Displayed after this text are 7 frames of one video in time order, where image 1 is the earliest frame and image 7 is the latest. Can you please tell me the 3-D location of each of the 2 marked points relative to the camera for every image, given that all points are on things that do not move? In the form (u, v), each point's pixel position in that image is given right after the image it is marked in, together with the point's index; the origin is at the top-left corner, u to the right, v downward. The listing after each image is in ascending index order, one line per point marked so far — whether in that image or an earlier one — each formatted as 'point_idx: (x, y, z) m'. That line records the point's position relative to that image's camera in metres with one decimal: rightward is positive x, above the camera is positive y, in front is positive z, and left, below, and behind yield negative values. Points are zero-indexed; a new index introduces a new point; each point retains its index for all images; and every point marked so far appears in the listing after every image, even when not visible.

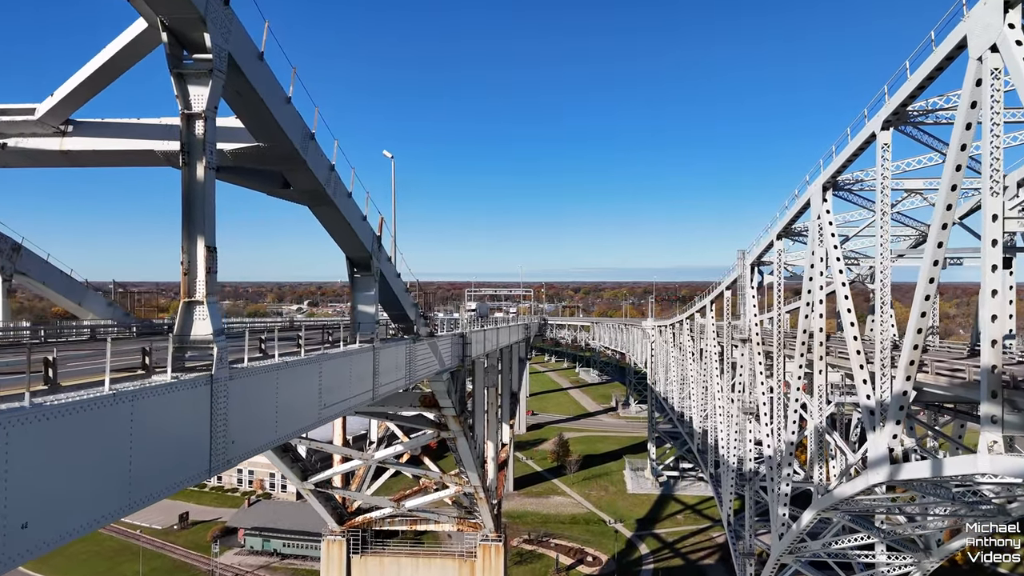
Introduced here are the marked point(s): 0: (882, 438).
0: (+7.6, -3.1, +11.4) m
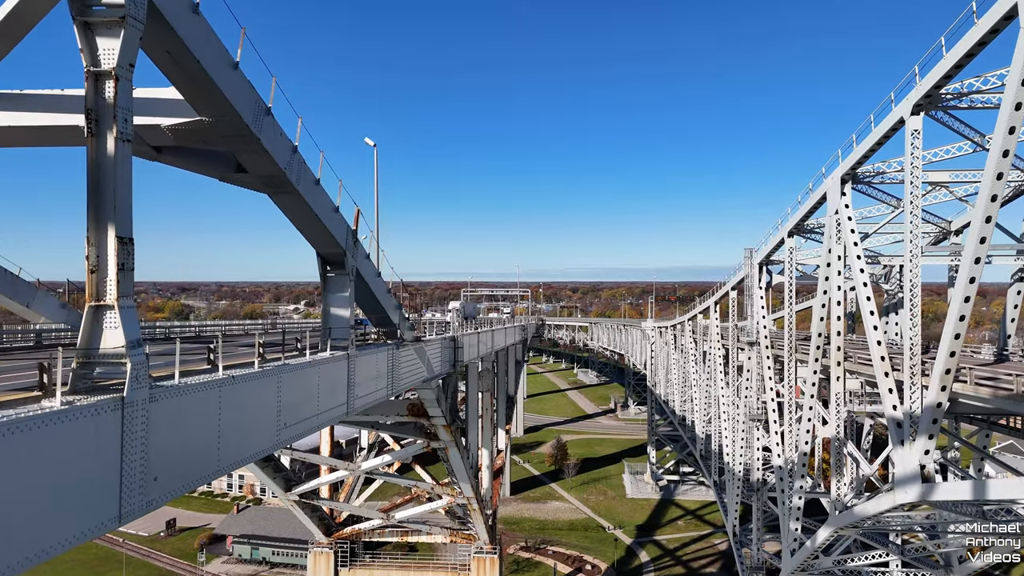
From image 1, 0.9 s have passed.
0: (+7.5, -3.1, +10.3) m
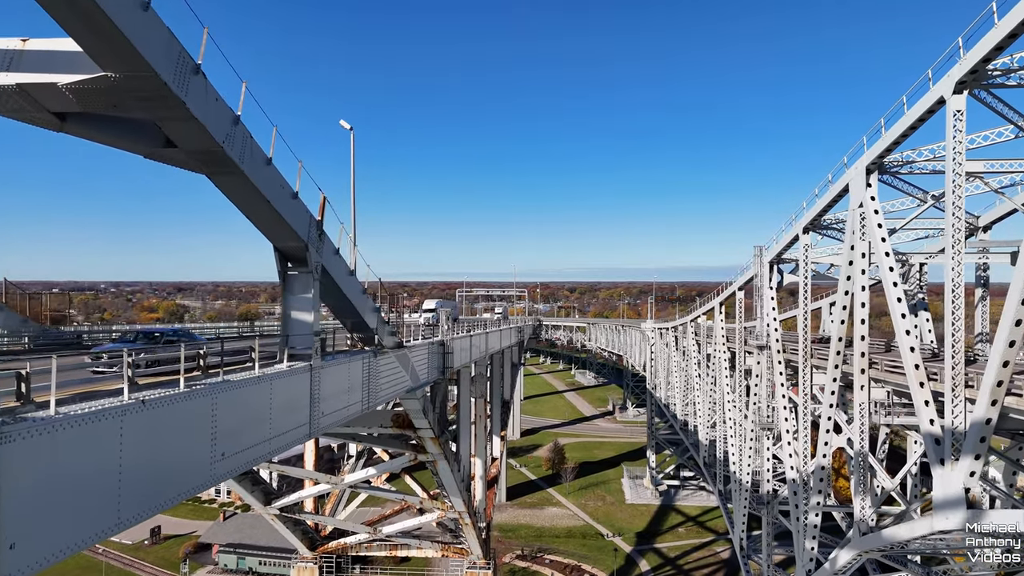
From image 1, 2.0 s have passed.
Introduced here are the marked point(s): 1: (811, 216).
0: (+7.4, -3.1, +9.2) m
1: (+8.1, +2.0, +14.9) m
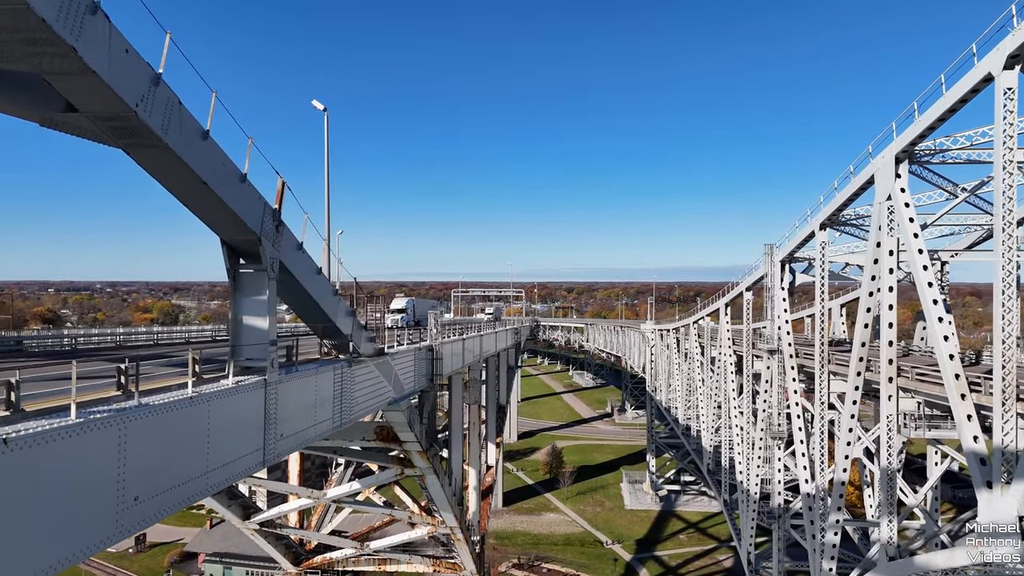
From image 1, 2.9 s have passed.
0: (+7.2, -3.1, +8.1) m
1: (+7.9, +2.0, +13.8) m
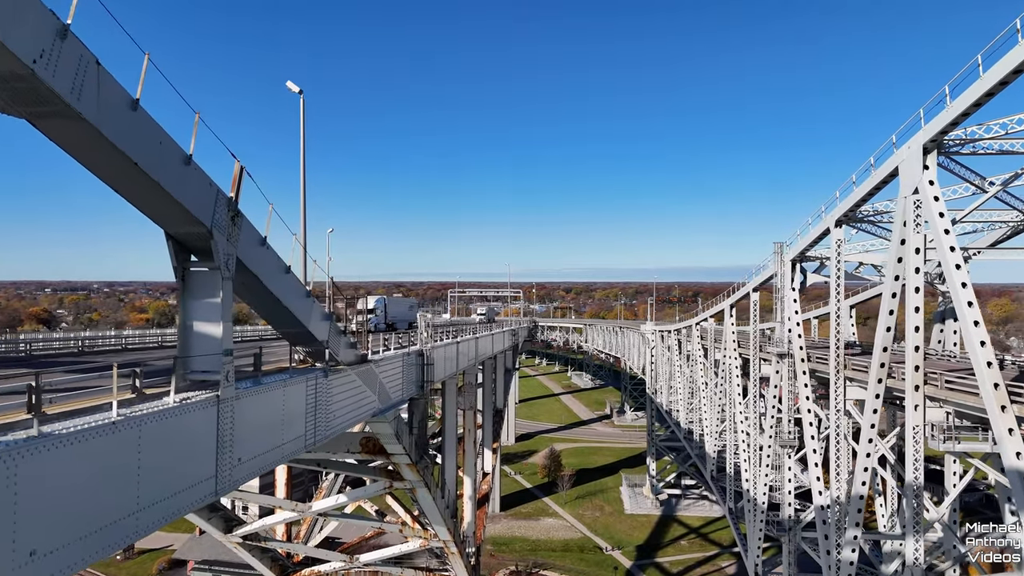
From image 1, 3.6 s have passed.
0: (+7.2, -3.1, +7.3) m
1: (+7.8, +1.9, +13.0) m
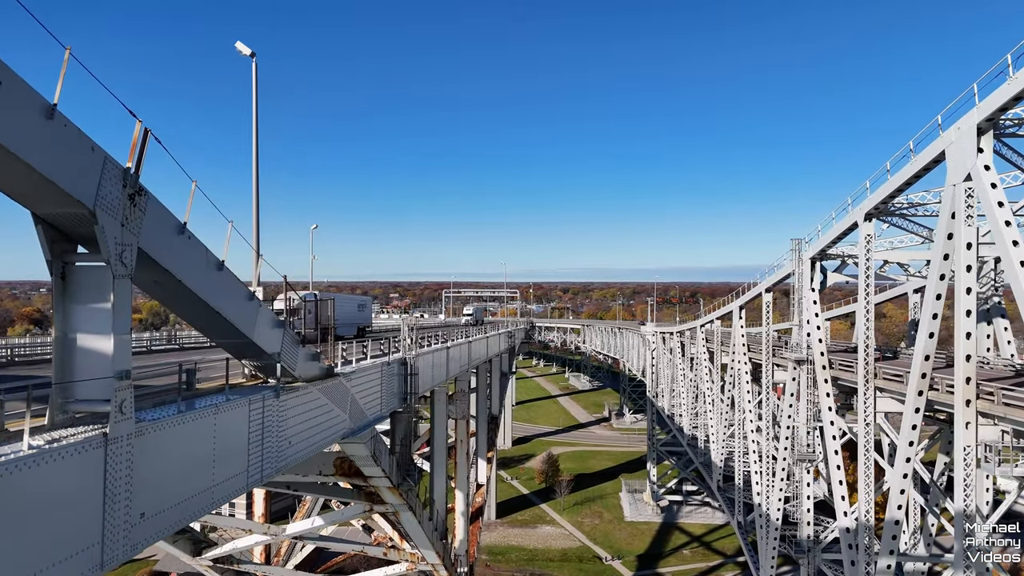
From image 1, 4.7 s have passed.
0: (+7.1, -3.1, +6.0) m
1: (+7.7, +1.9, +11.7) m
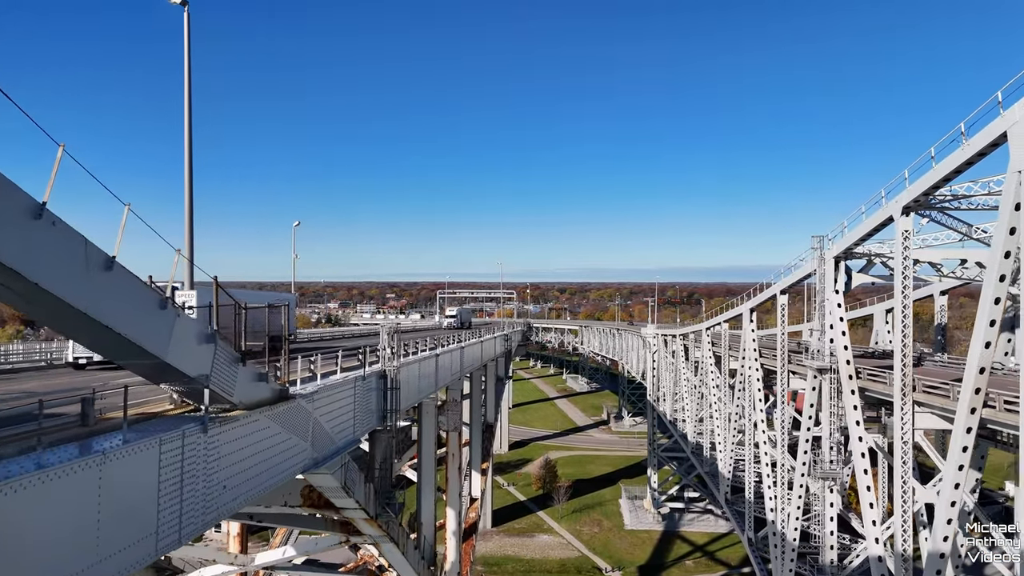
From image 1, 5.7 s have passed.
0: (+7.0, -3.2, +4.7) m
1: (+7.6, +1.9, +10.4) m
